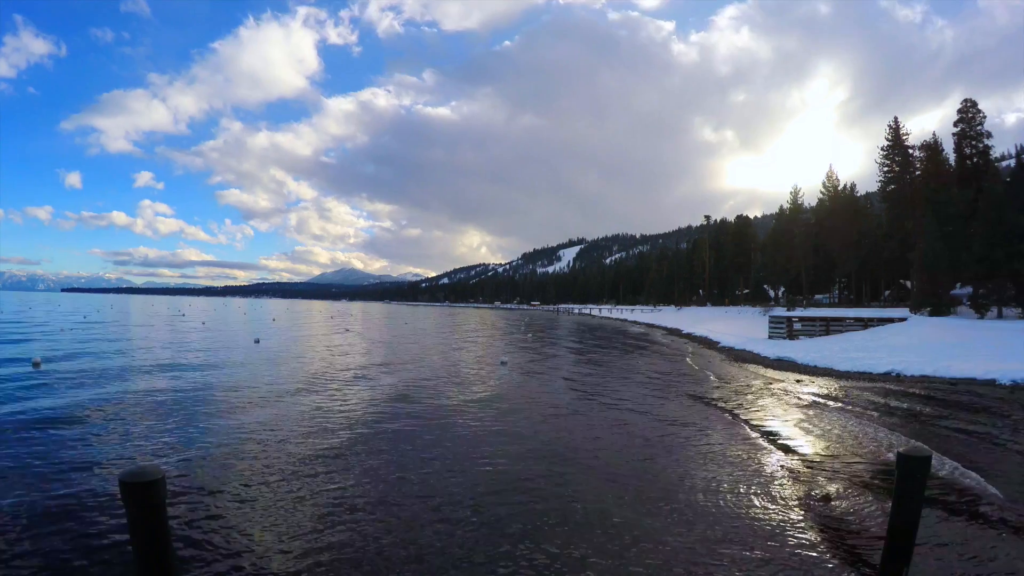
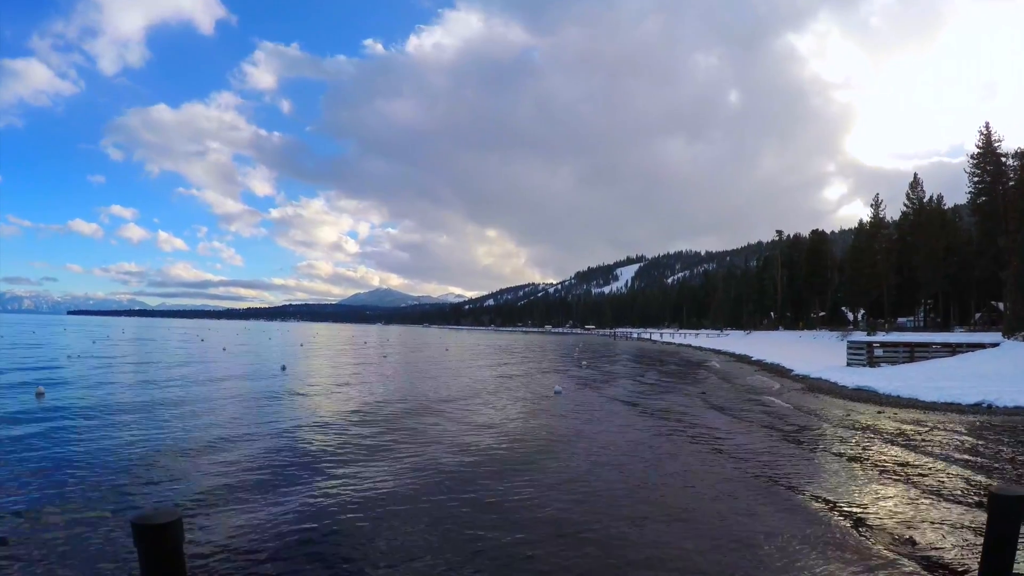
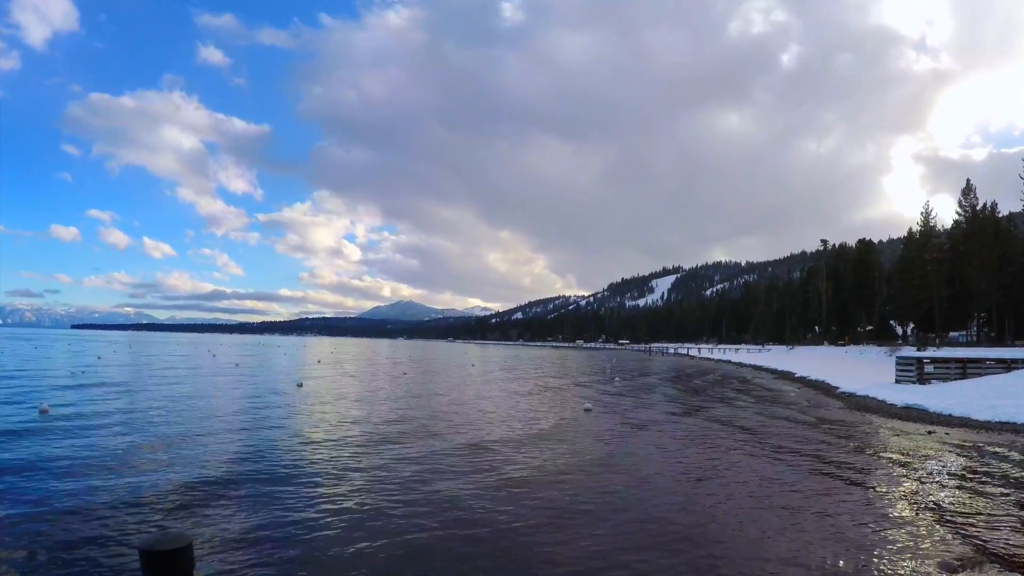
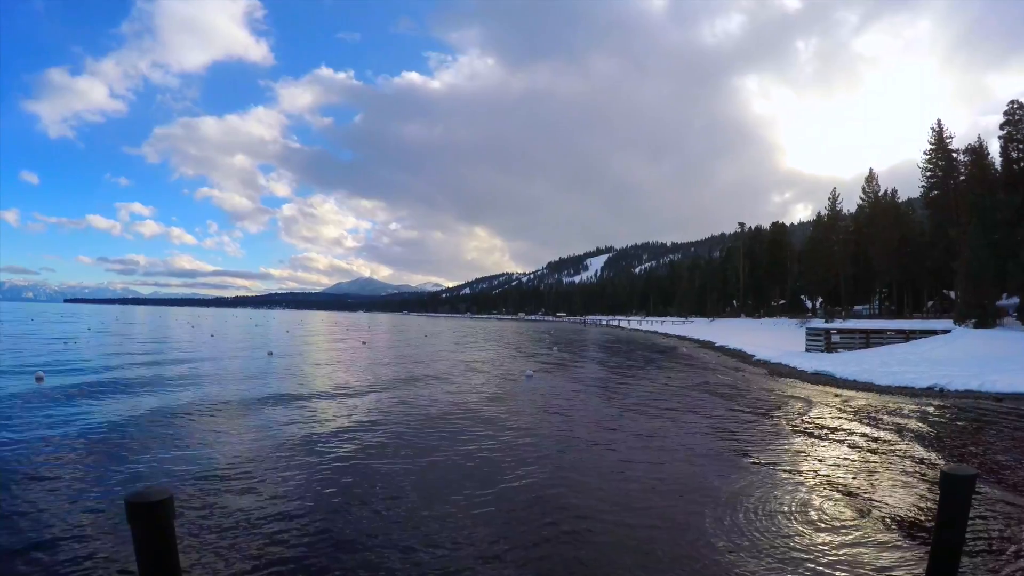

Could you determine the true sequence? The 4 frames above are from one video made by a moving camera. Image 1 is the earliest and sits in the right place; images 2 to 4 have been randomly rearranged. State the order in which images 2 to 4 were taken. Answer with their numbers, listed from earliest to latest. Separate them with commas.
4, 2, 3
